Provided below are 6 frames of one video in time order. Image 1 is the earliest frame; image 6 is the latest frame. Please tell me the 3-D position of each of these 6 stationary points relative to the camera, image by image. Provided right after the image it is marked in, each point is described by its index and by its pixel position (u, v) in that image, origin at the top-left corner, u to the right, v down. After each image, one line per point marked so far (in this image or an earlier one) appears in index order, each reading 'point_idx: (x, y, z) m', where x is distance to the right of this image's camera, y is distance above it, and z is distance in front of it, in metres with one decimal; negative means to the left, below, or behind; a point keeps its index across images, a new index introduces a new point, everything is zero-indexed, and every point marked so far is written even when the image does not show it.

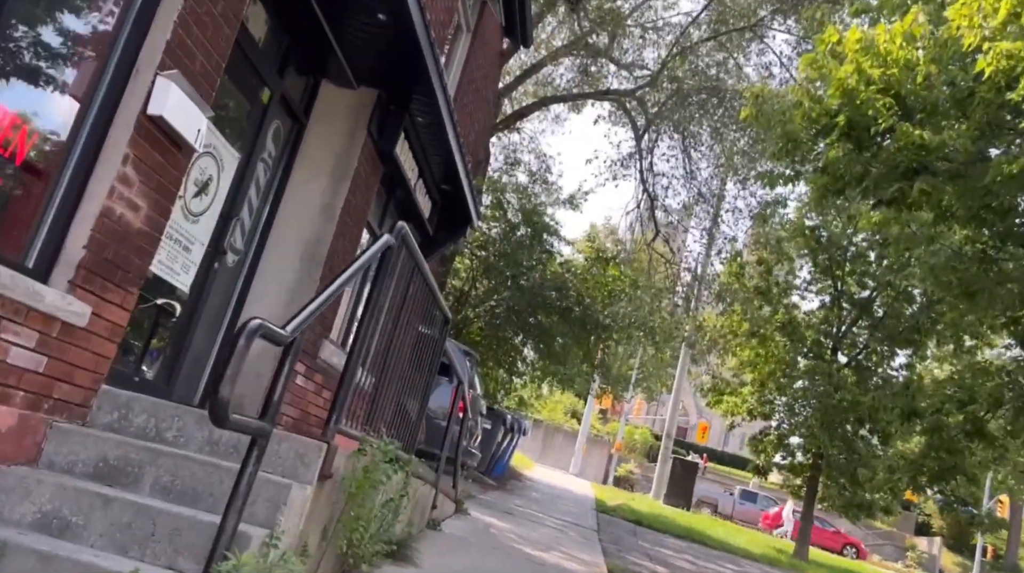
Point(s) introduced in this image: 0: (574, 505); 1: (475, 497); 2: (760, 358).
0: (+1.0, -3.6, +15.8) m
1: (-0.4, -2.6, +11.9) m
2: (+4.9, -1.5, +19.2) m
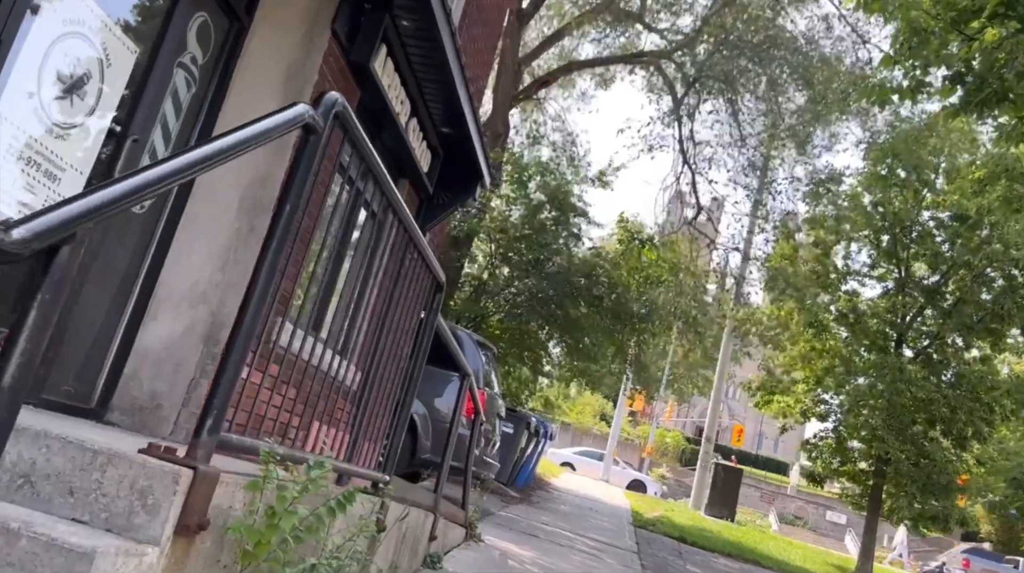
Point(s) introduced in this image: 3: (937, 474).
0: (+1.4, -3.4, +14.0) m
1: (-0.2, -2.4, +10.1) m
2: (+5.4, -1.2, +17.2) m
3: (+6.9, -3.0, +15.6) m
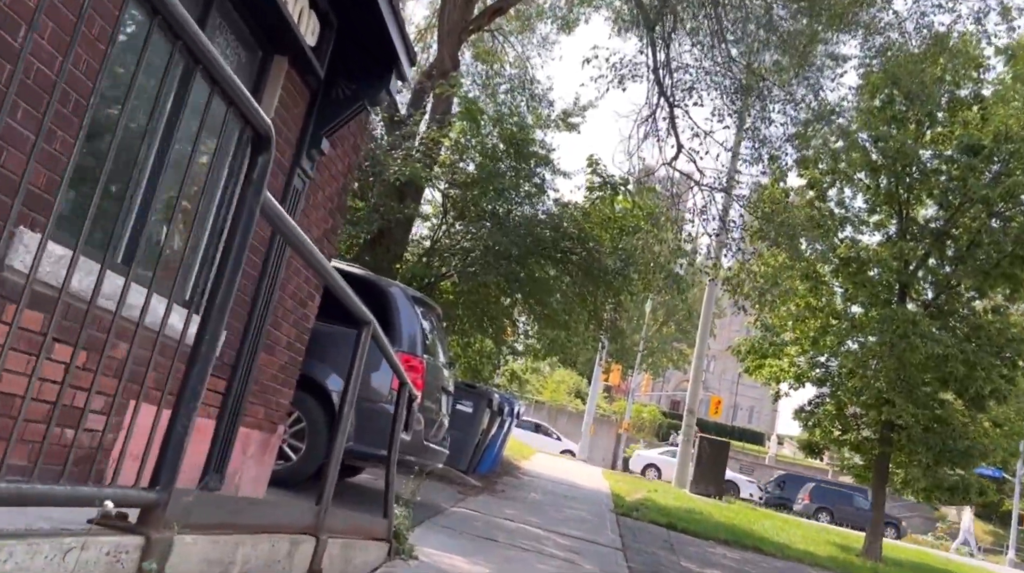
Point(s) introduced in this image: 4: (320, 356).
0: (+0.9, -2.8, +12.1) m
1: (-0.6, -1.9, +8.2) m
2: (+4.7, -0.4, +15.4) m
3: (+6.3, -2.2, +13.8) m
4: (-1.4, -0.5, +7.1) m
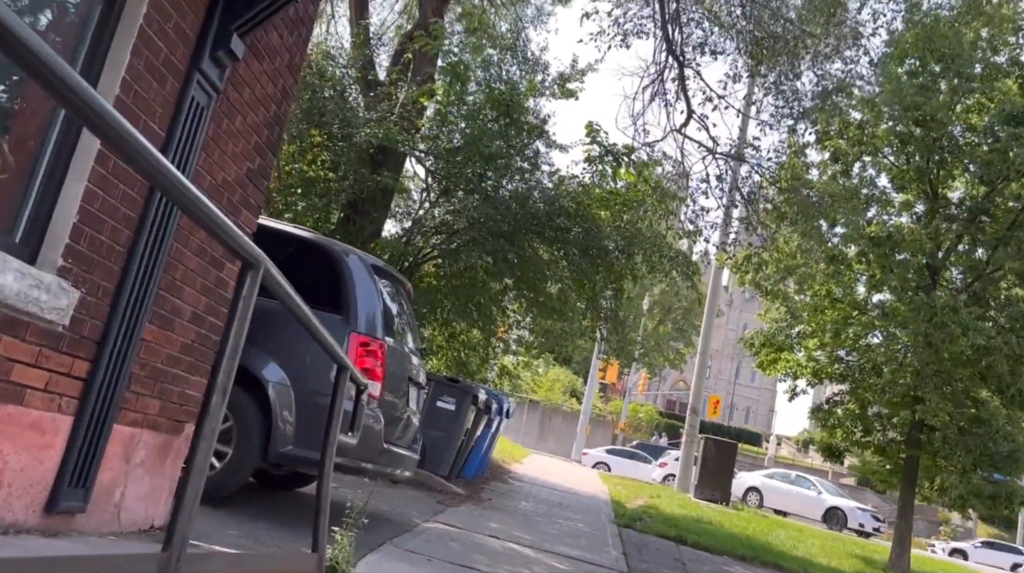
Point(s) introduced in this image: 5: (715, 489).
0: (+0.8, -2.6, +10.7) m
1: (-0.7, -1.7, +6.7) m
2: (+4.6, -0.2, +14.0) m
3: (+6.2, -2.0, +12.4) m
4: (-1.5, -0.3, +5.7) m
5: (+4.0, -4.0, +19.1) m
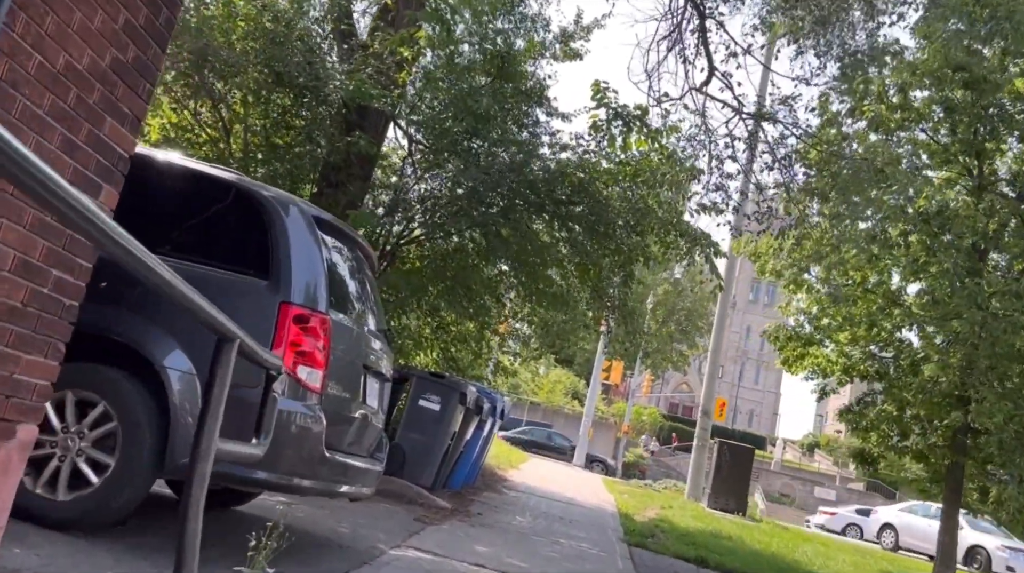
0: (+0.7, -2.4, +9.2) m
1: (-0.8, -1.5, +5.3) m
2: (+4.5, 0.0, +12.5) m
3: (+6.2, -1.8, +11.0) m
4: (-1.6, -0.1, +4.2) m
5: (+4.0, -3.8, +17.6) m
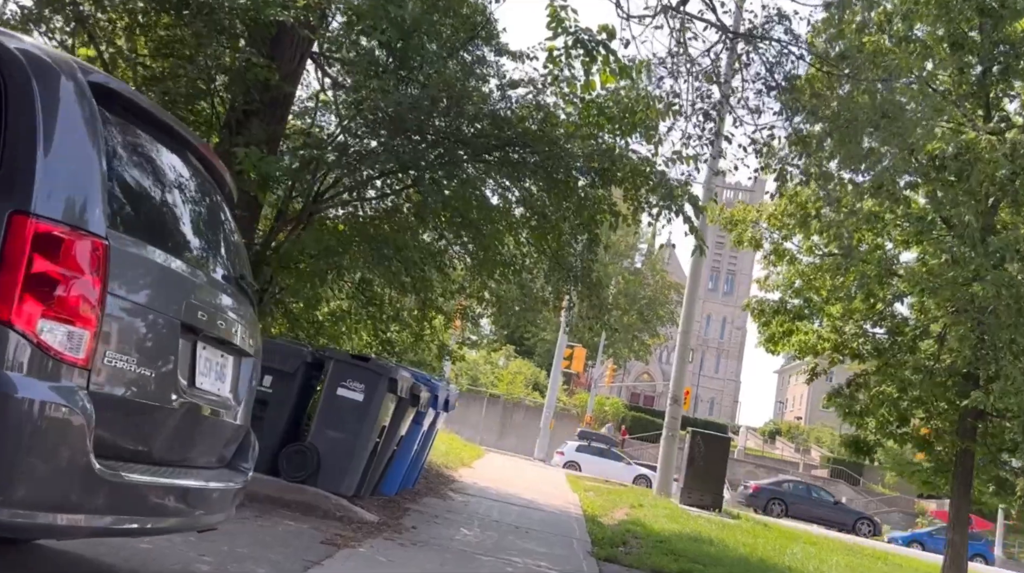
0: (+0.3, -2.1, +7.6) m
1: (-1.0, -1.3, +3.6) m
2: (+3.9, +0.4, +11.1) m
3: (+5.6, -1.4, +9.6) m
4: (-1.9, +0.1, +2.5) m
5: (+3.2, -3.4, +16.1) m
